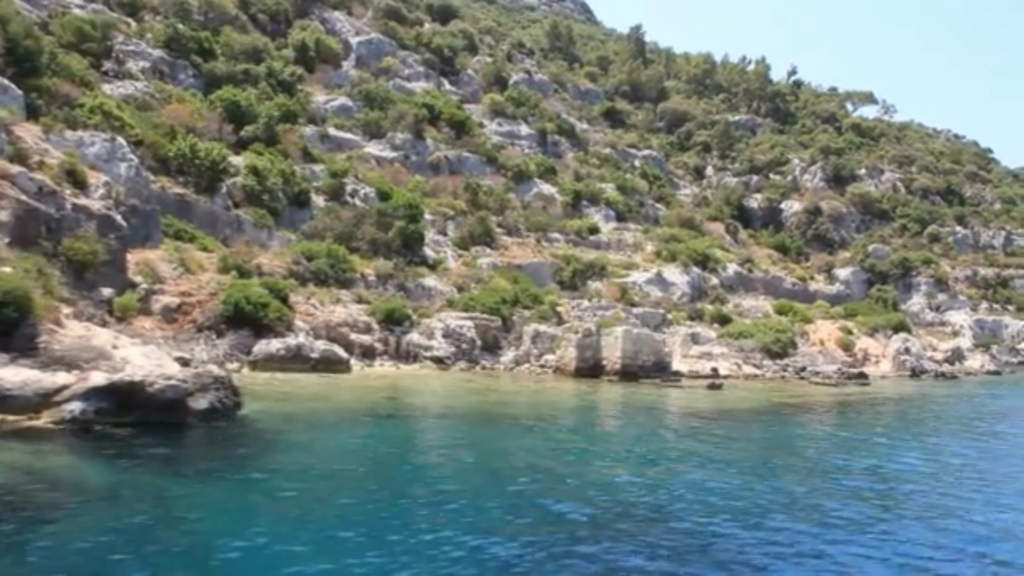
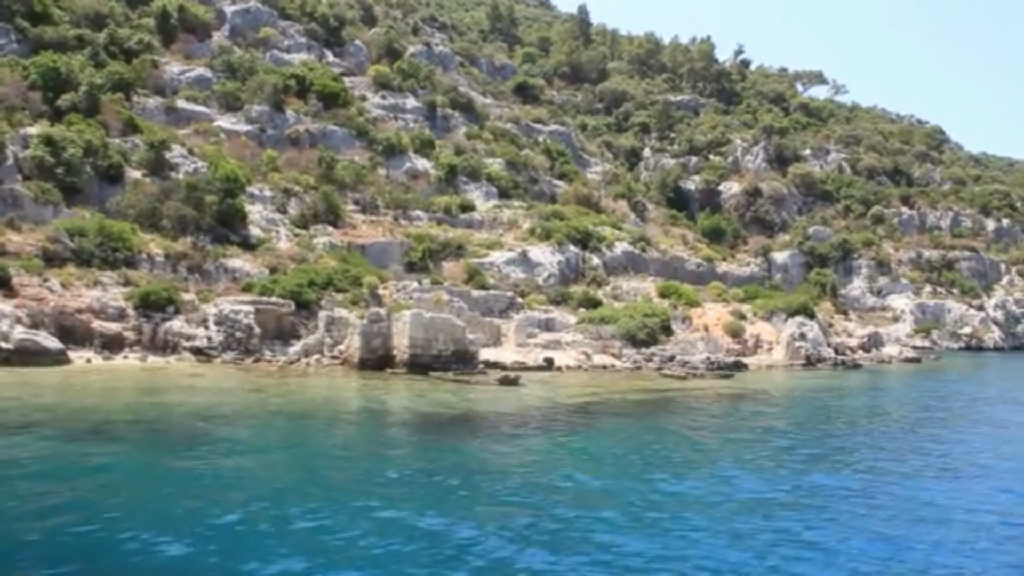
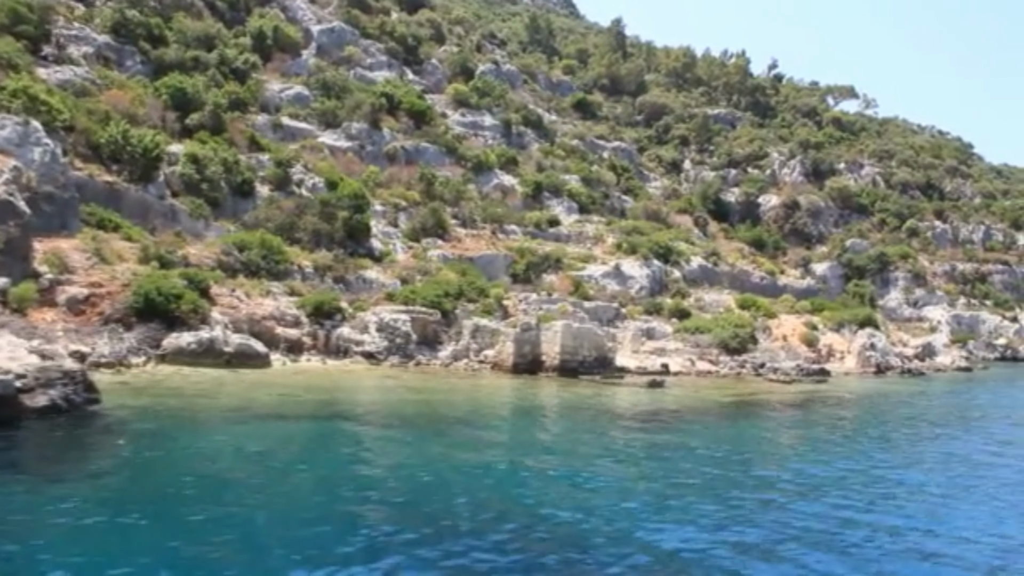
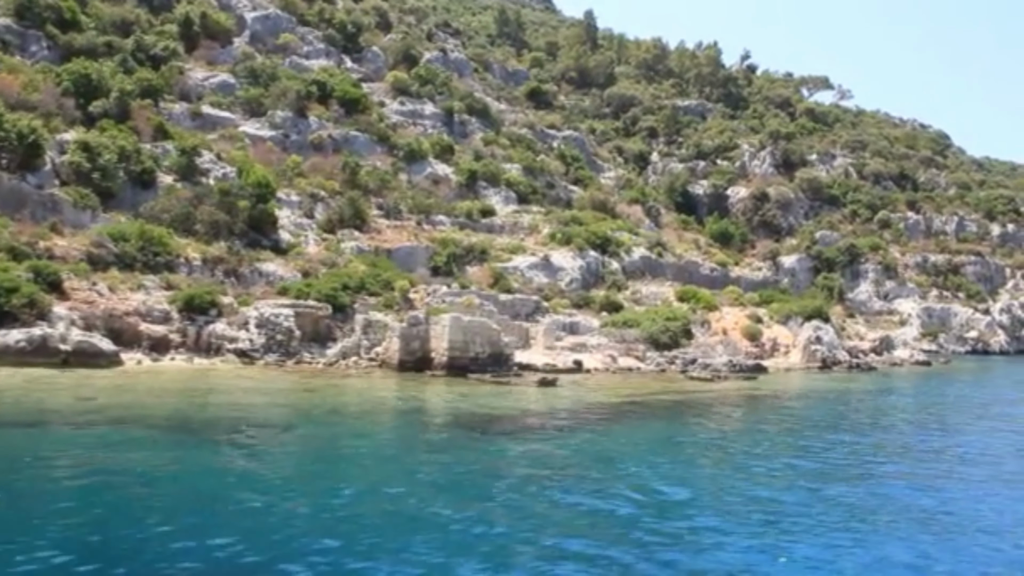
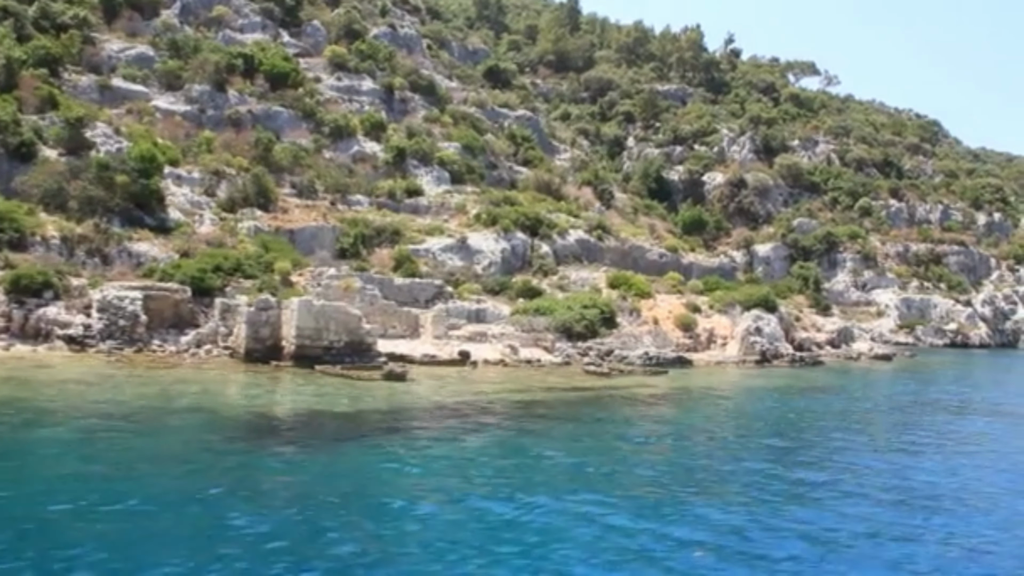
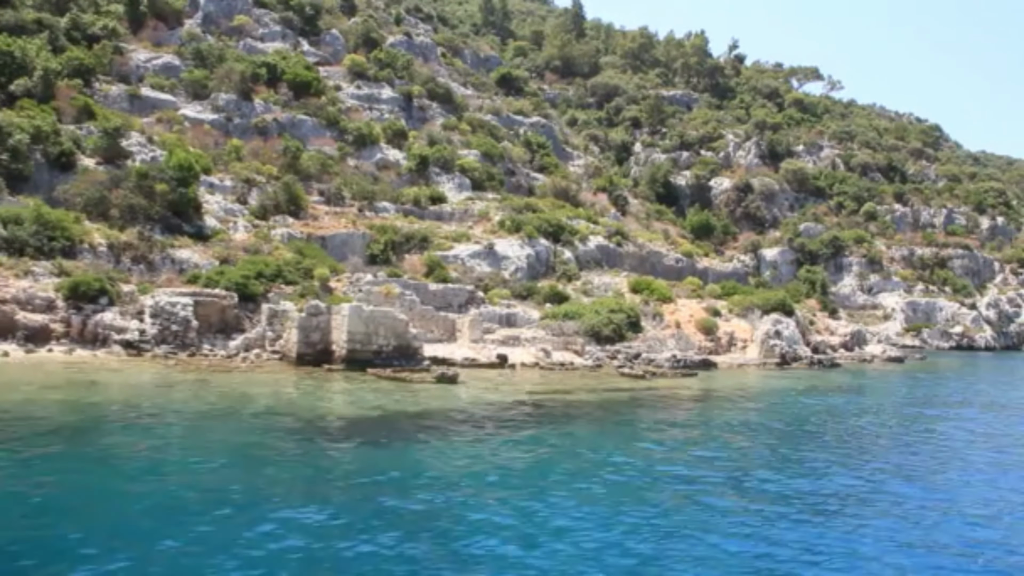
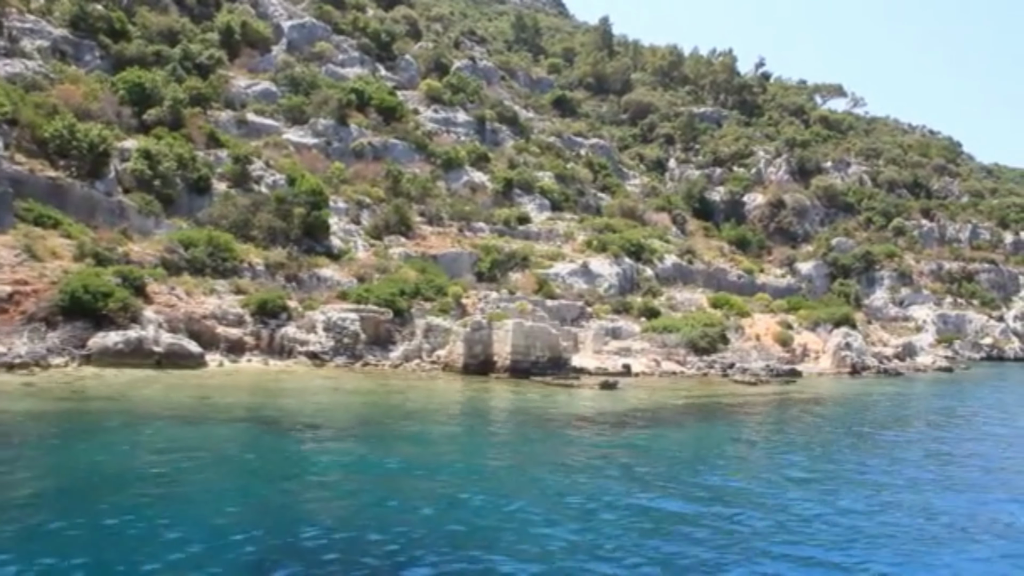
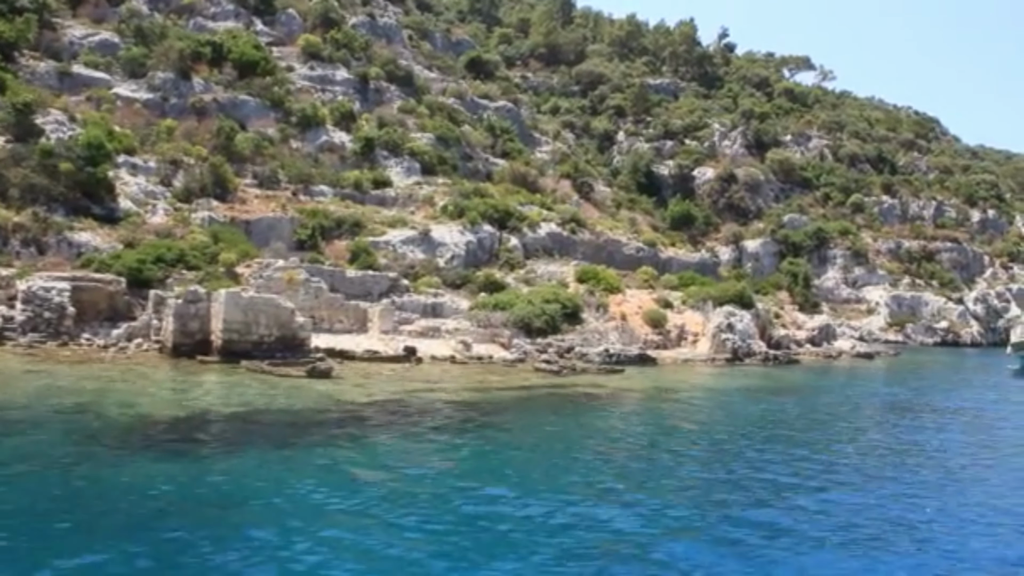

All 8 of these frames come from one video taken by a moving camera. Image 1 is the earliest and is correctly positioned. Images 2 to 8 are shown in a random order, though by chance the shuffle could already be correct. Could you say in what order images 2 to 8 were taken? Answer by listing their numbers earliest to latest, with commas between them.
3, 7, 4, 2, 6, 5, 8
